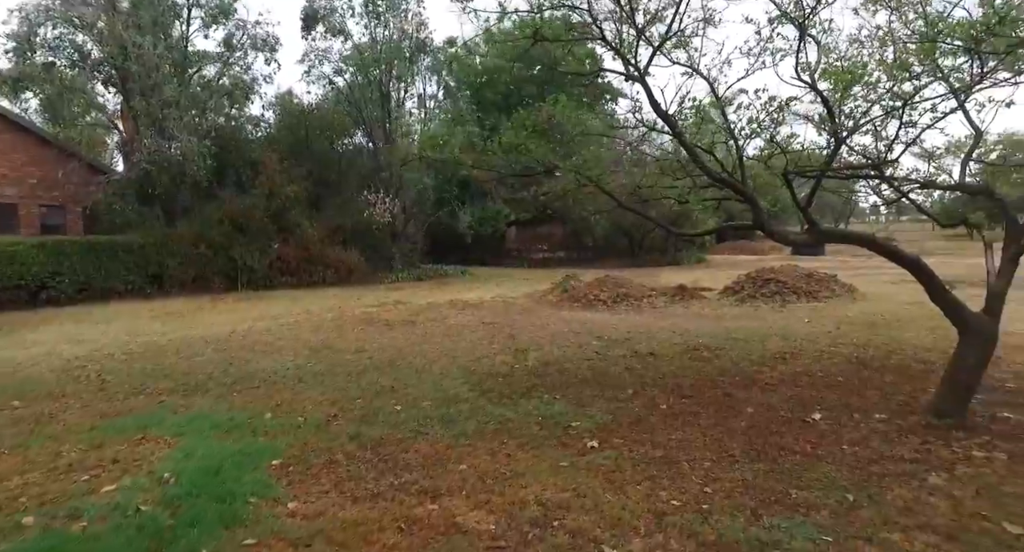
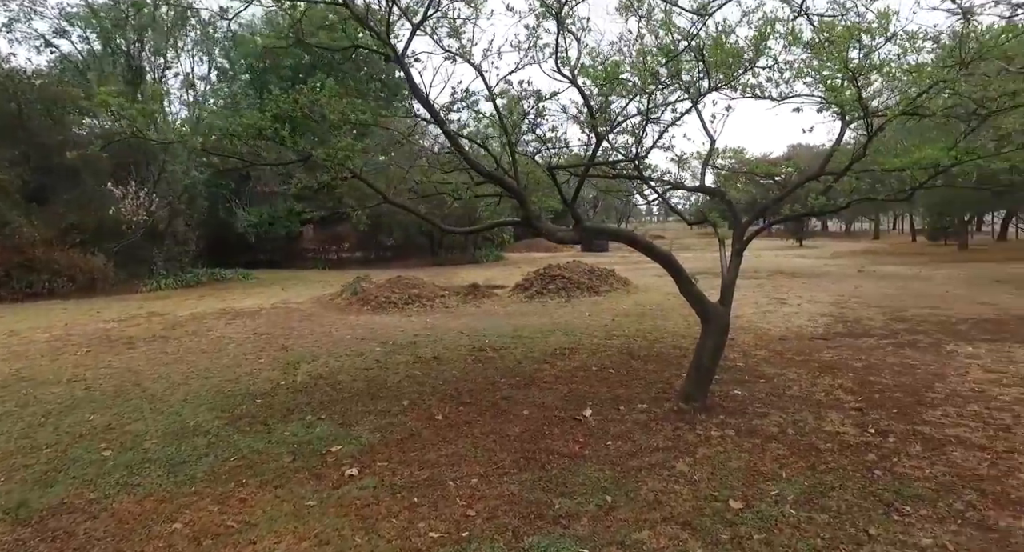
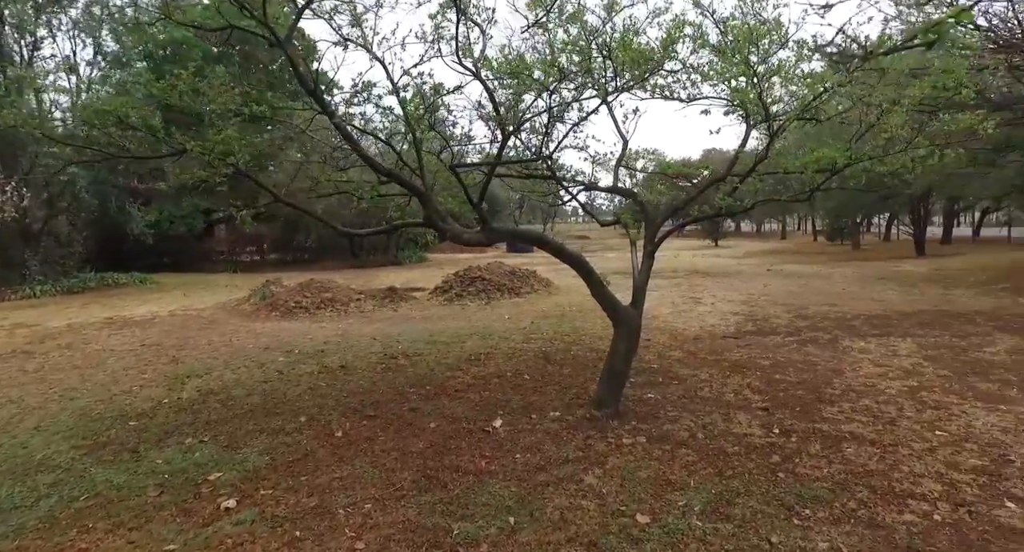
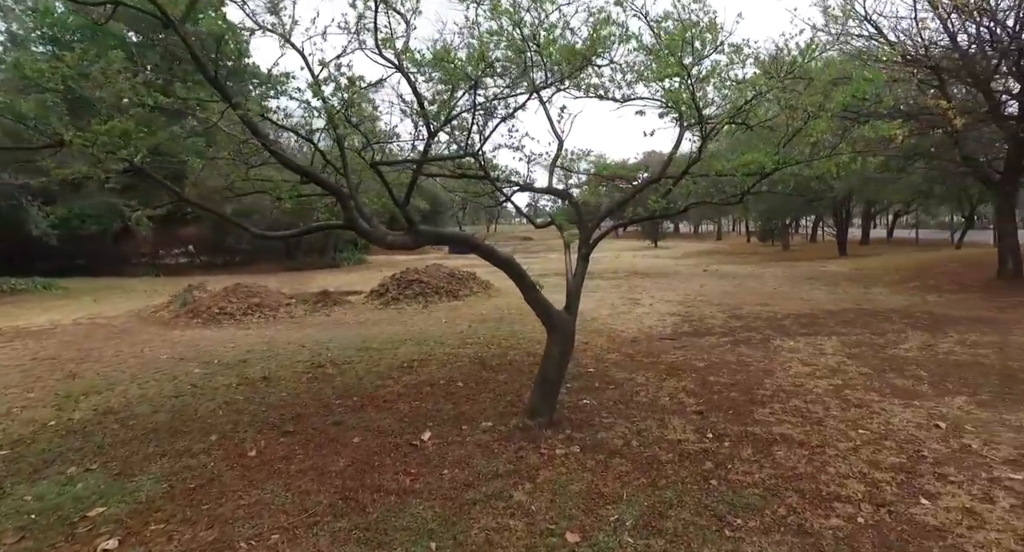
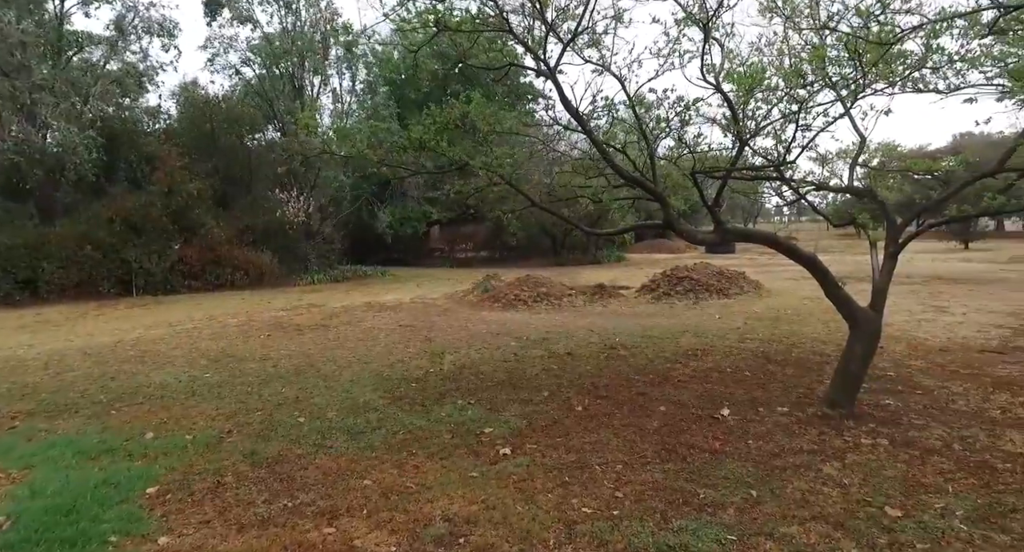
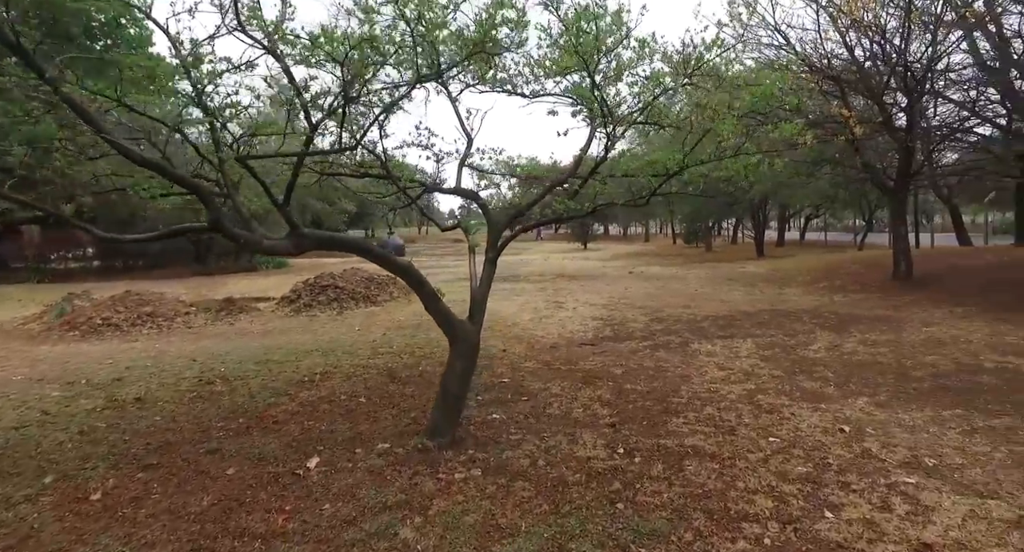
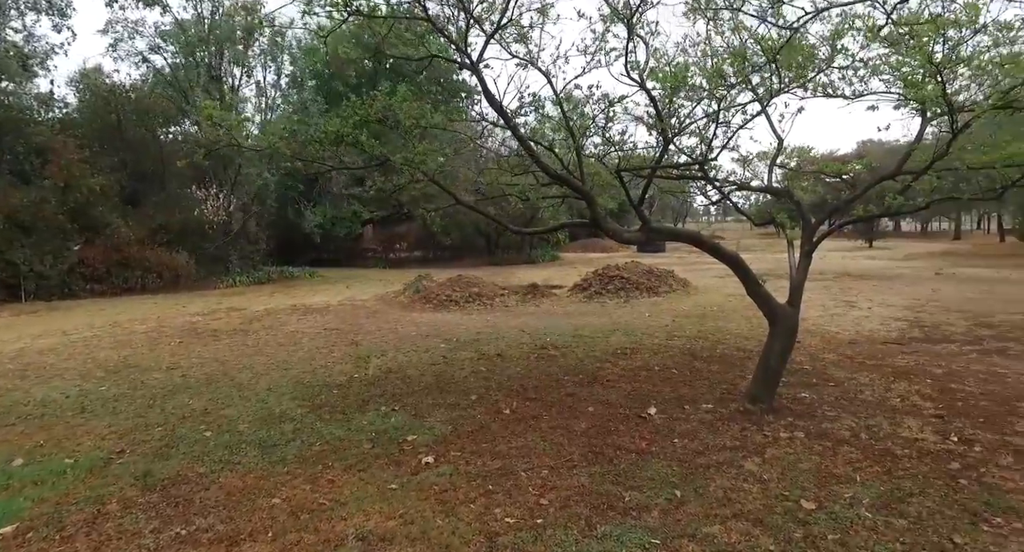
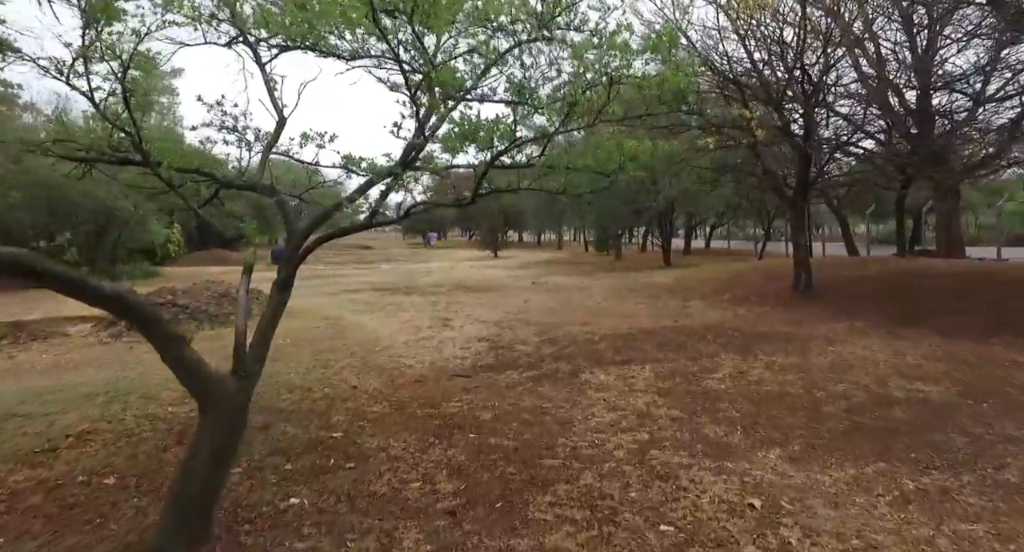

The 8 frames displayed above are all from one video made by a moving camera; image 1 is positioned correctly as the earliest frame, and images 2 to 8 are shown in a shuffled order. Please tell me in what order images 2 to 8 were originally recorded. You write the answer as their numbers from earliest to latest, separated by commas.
5, 7, 2, 3, 4, 6, 8
